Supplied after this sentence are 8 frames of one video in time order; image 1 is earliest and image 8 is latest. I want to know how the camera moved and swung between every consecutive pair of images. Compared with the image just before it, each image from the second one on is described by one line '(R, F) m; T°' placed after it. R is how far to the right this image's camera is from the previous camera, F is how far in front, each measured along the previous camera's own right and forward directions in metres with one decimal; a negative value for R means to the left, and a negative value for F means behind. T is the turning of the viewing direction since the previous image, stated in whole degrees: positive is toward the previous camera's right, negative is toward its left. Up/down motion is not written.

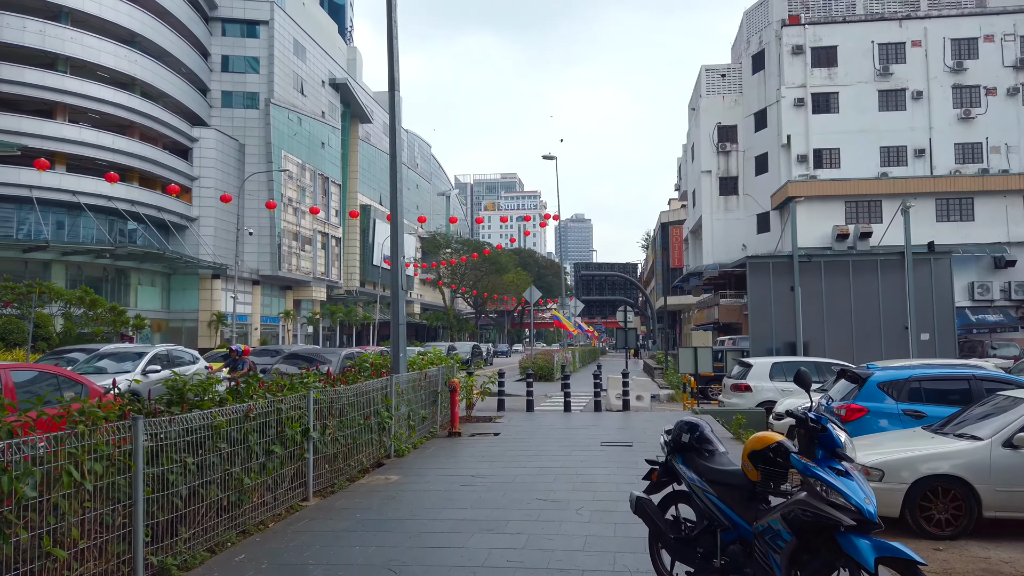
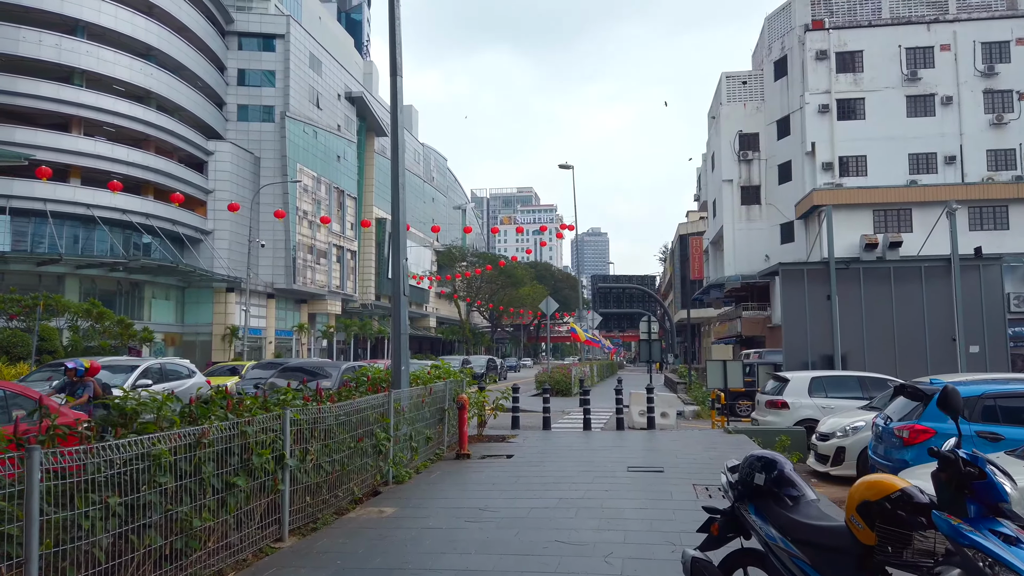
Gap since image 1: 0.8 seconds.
(0.0, +1.0) m; -1°
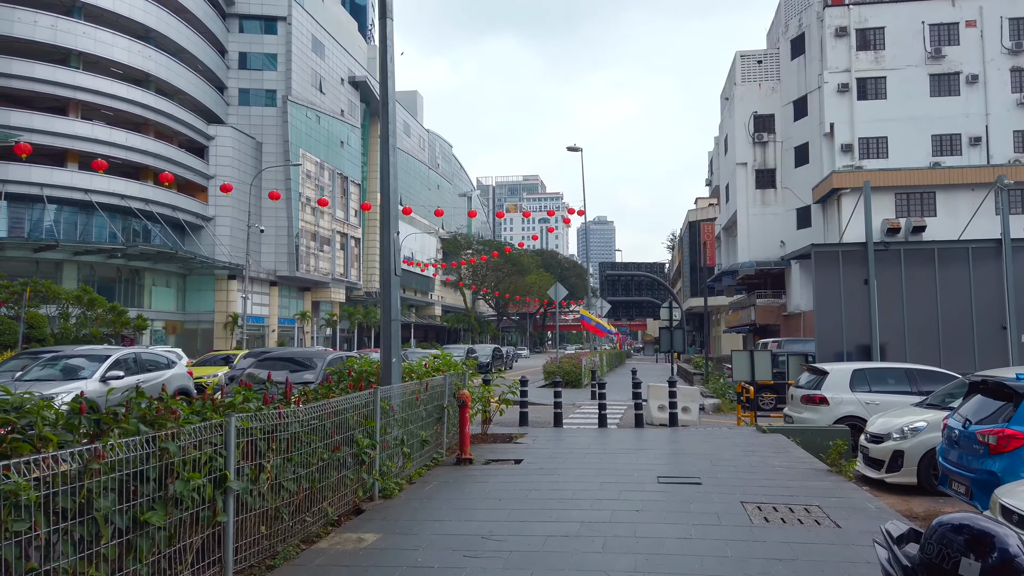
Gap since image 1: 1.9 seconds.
(0.0, +1.3) m; 0°
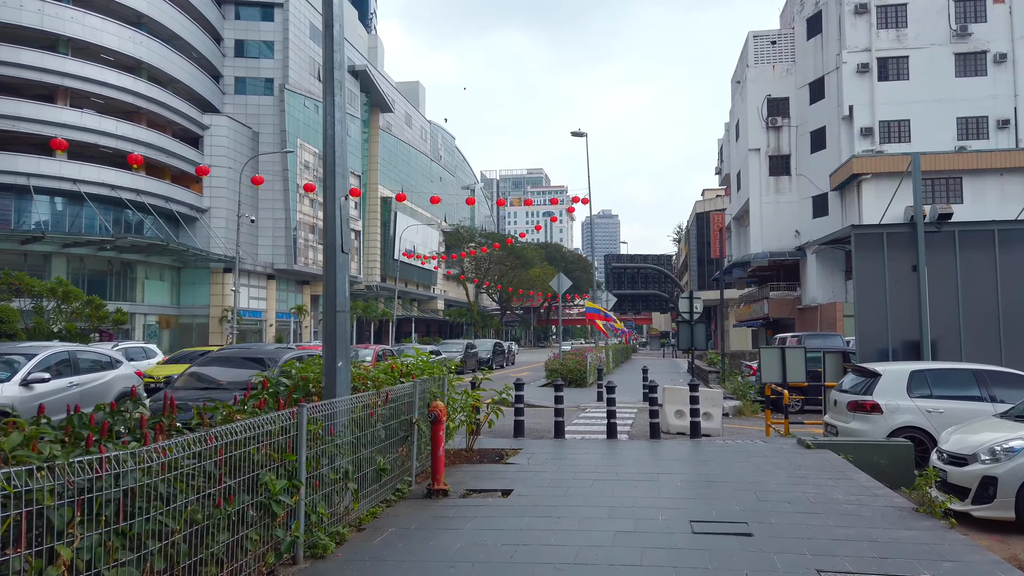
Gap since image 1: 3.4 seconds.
(+0.2, +1.8) m; 0°
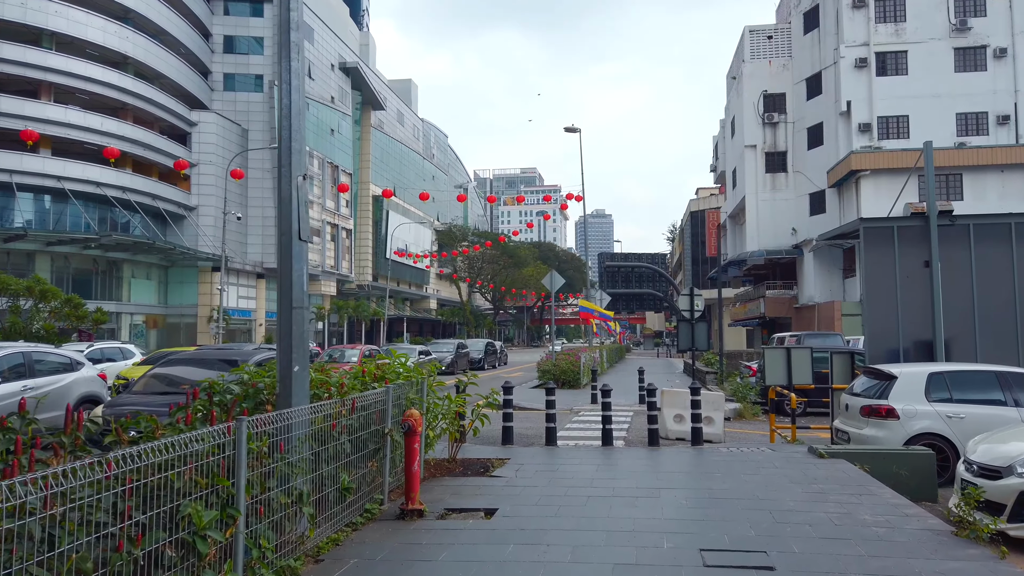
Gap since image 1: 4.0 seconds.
(+0.1, +0.7) m; 0°
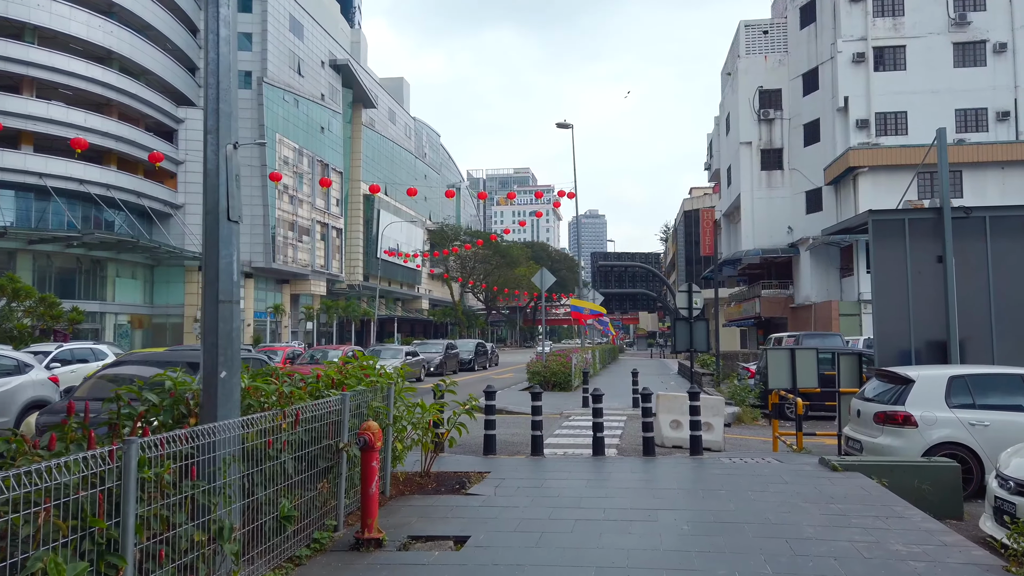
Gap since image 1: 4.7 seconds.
(+0.1, +0.8) m; +1°
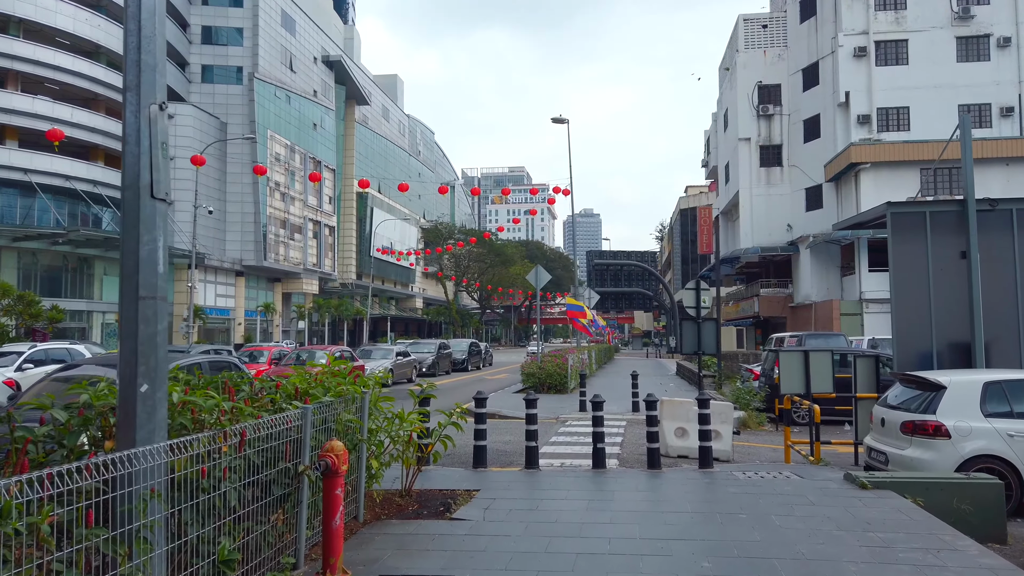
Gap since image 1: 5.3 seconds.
(0.0, +0.8) m; 0°
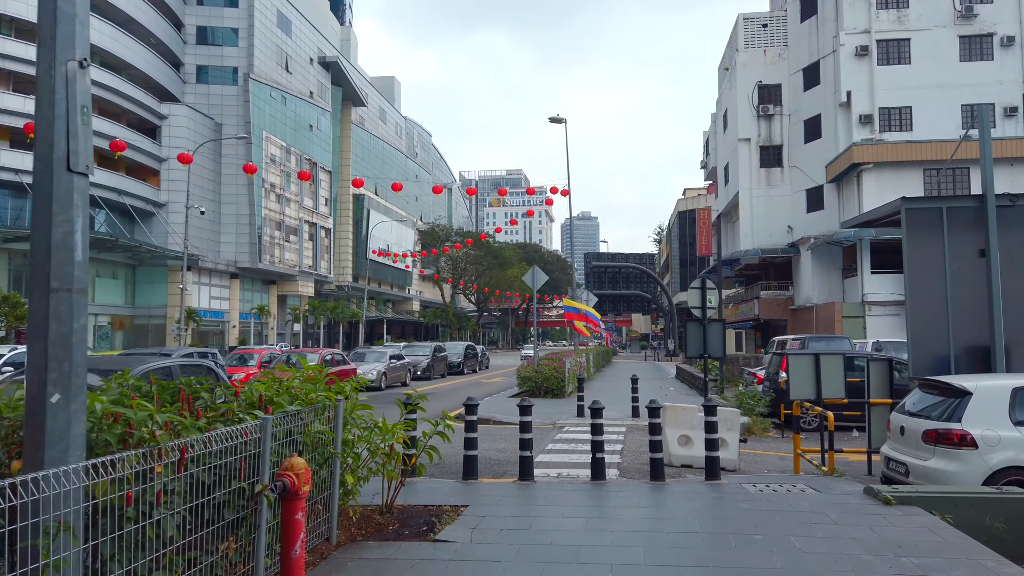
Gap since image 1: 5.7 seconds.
(0.0, +0.5) m; 0°
